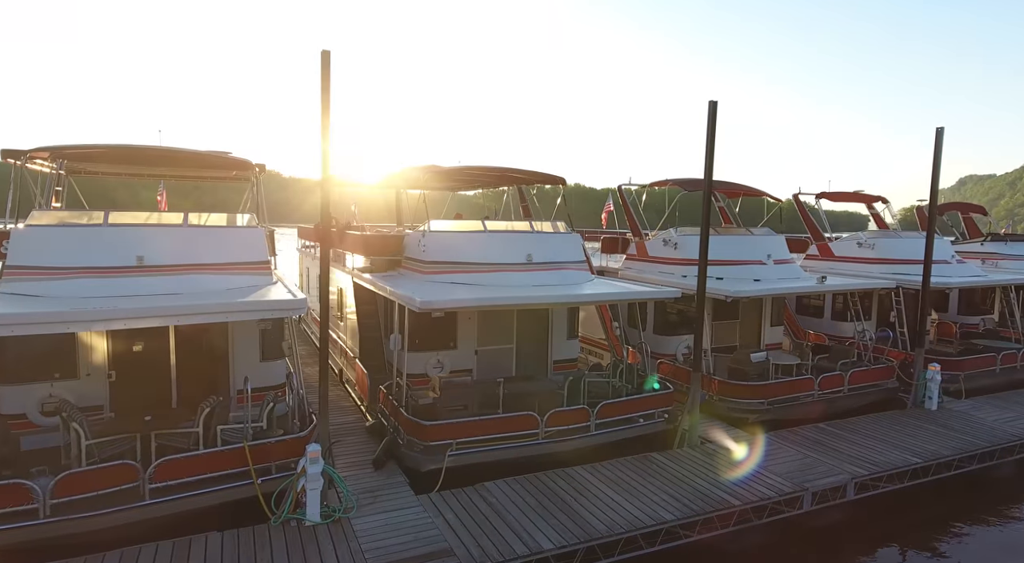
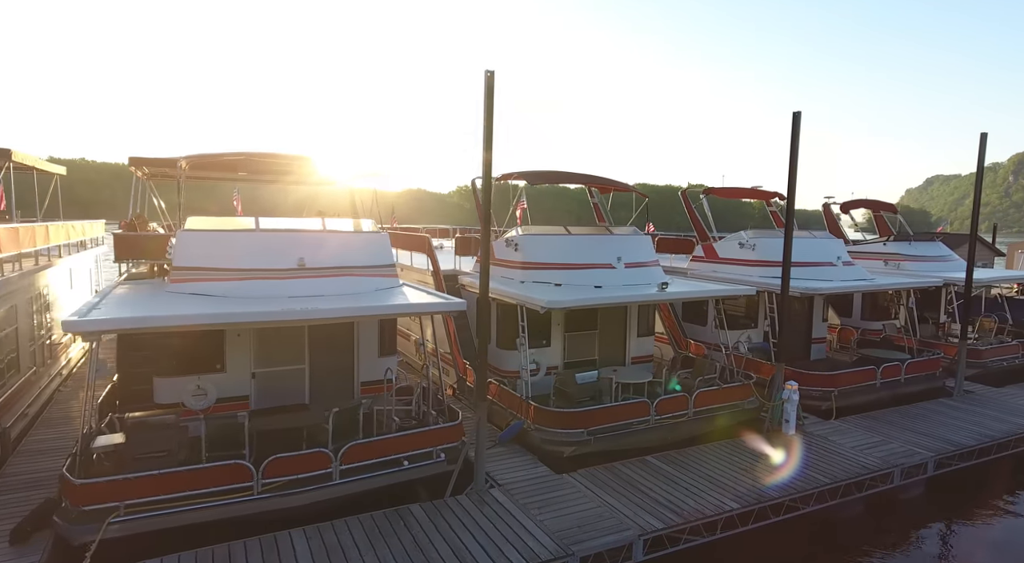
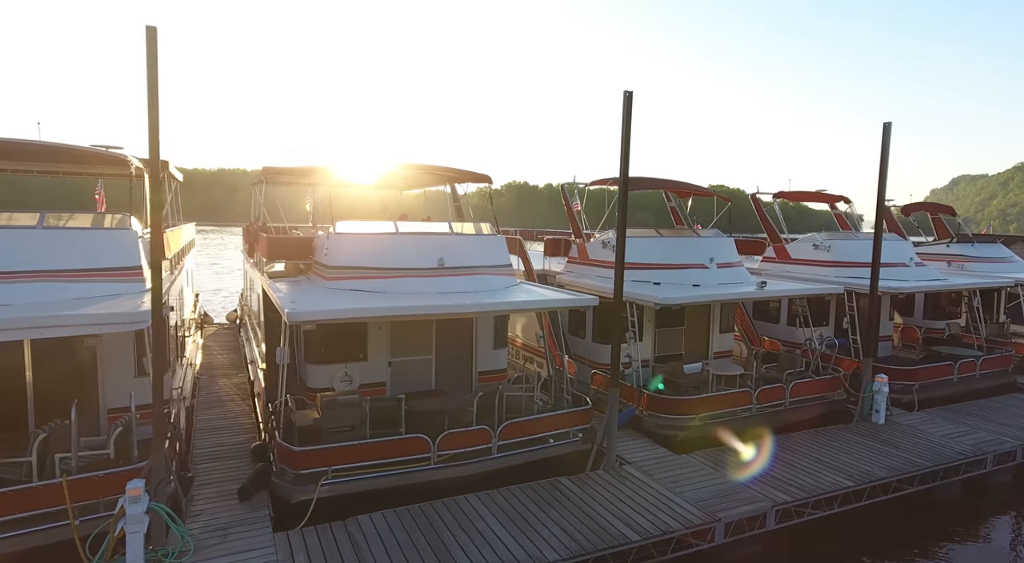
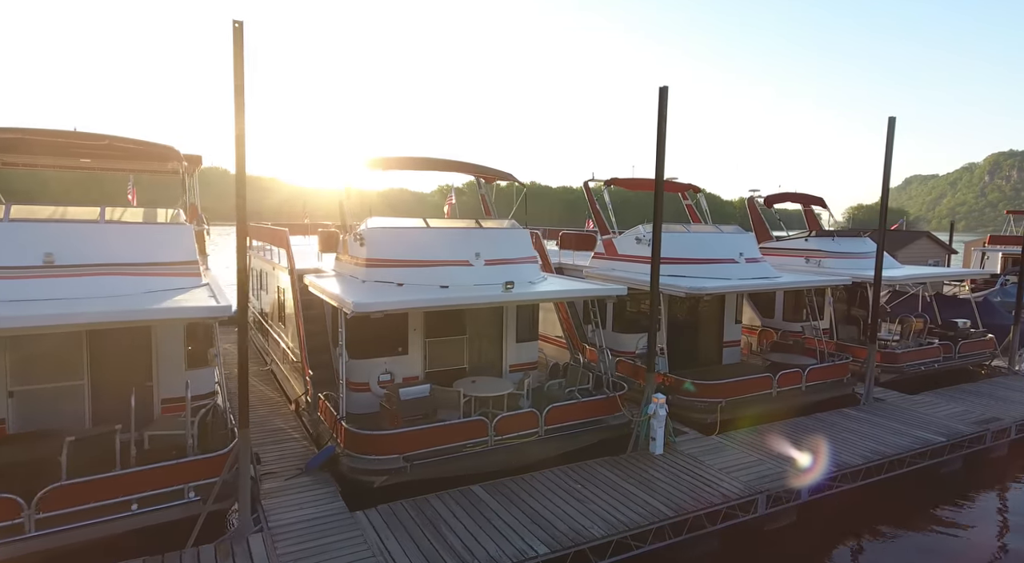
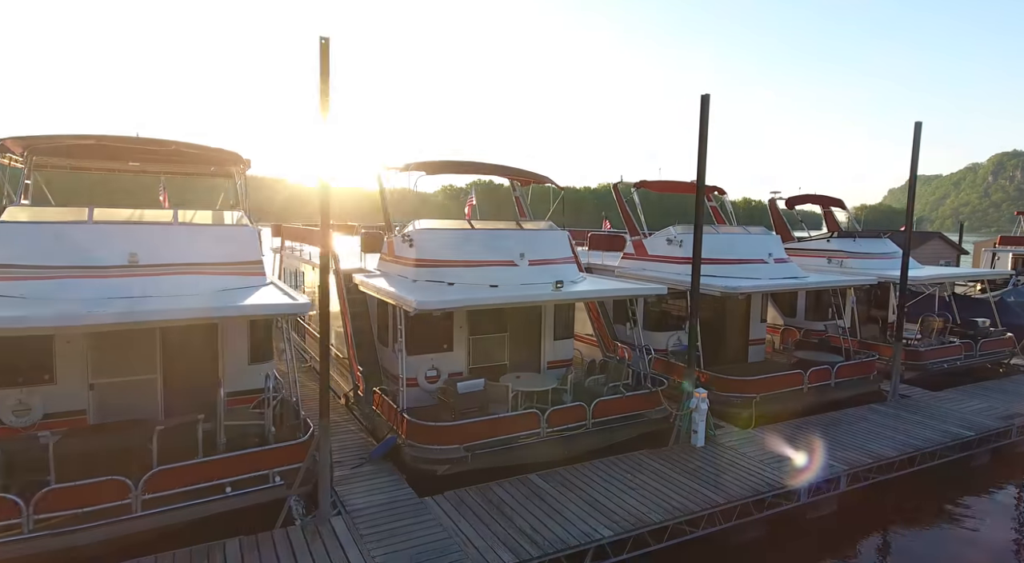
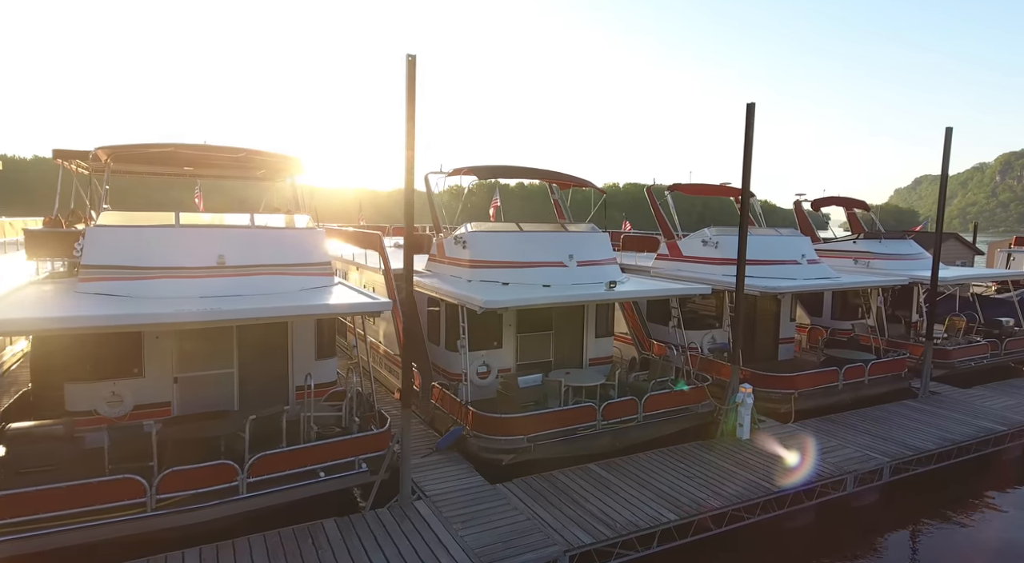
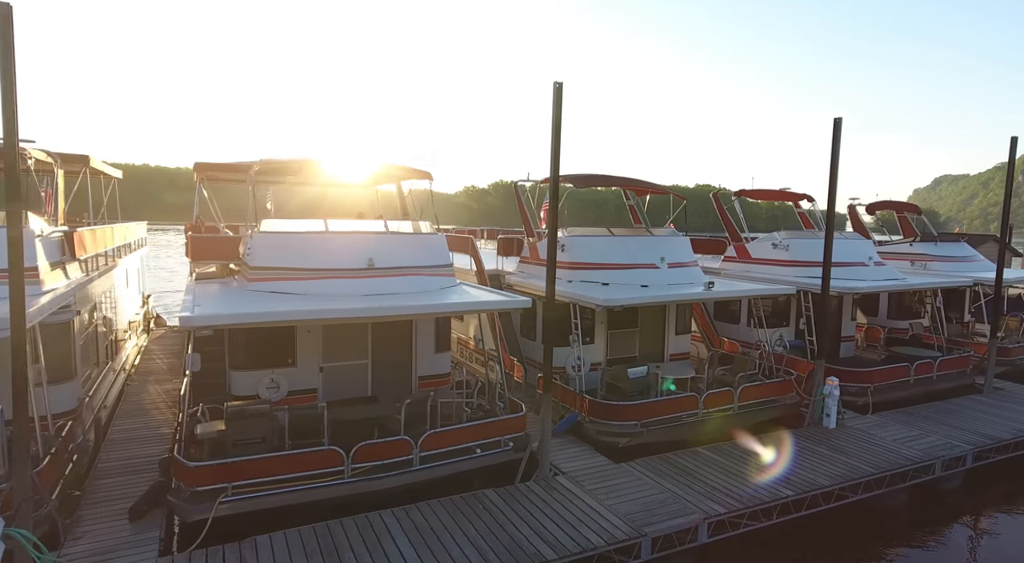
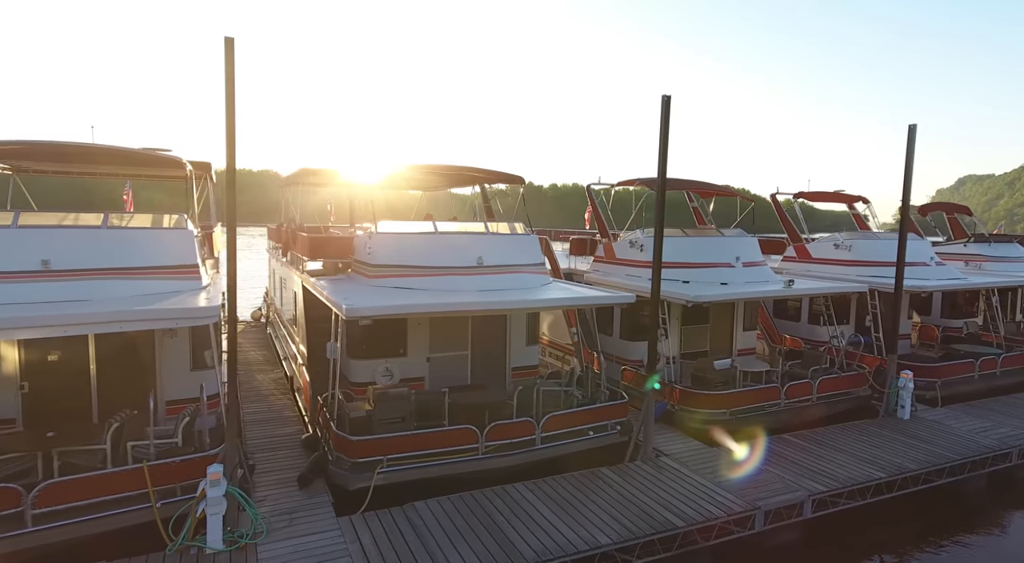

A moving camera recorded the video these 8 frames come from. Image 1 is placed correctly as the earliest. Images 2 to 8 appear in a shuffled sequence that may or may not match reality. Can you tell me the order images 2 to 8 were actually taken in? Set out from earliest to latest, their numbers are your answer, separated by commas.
8, 3, 7, 2, 6, 5, 4
